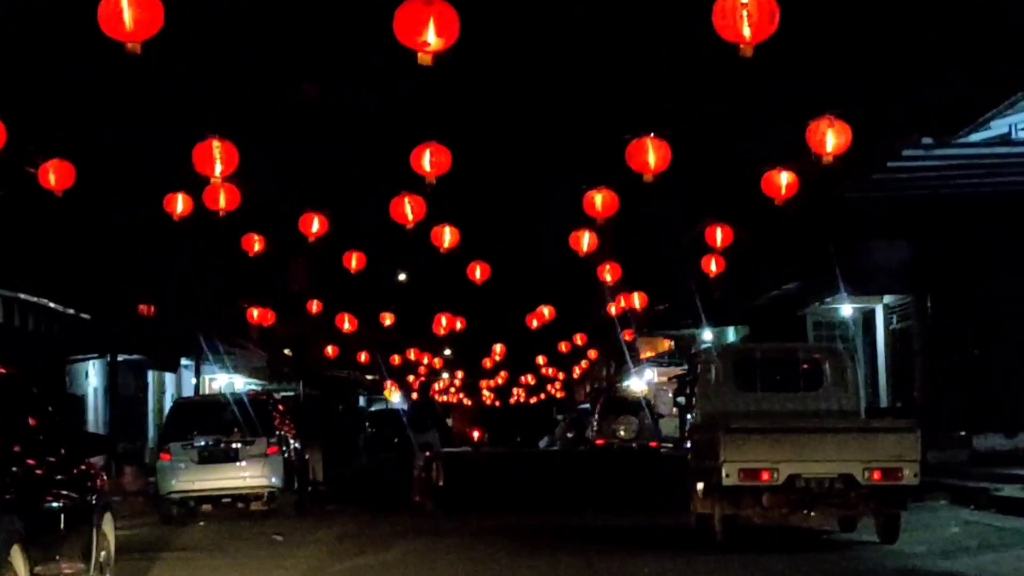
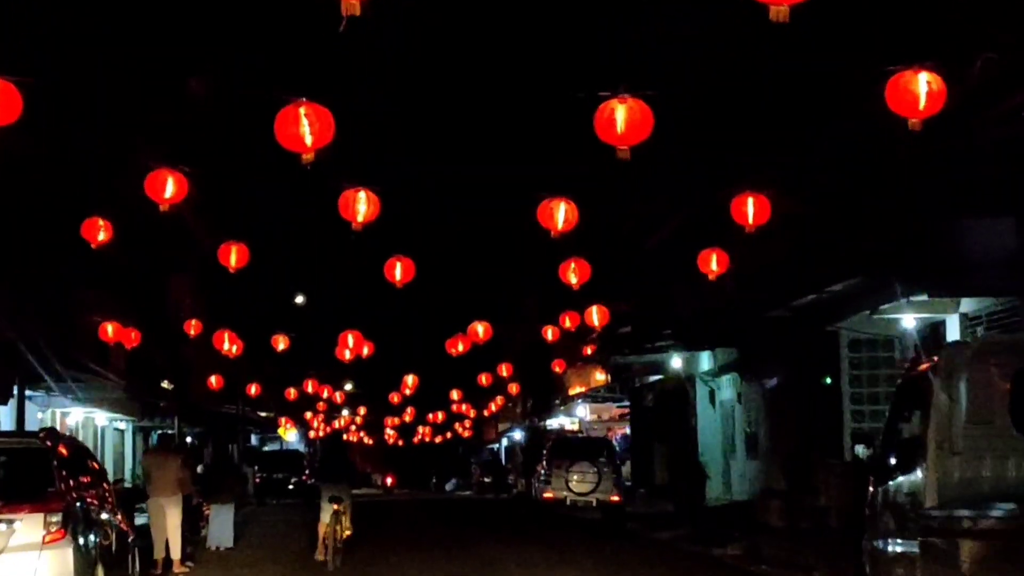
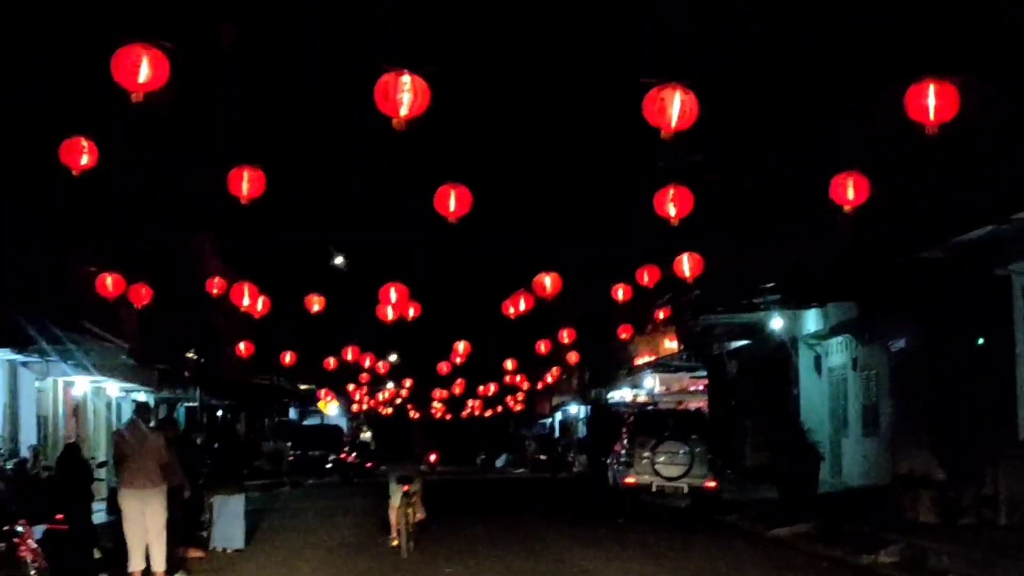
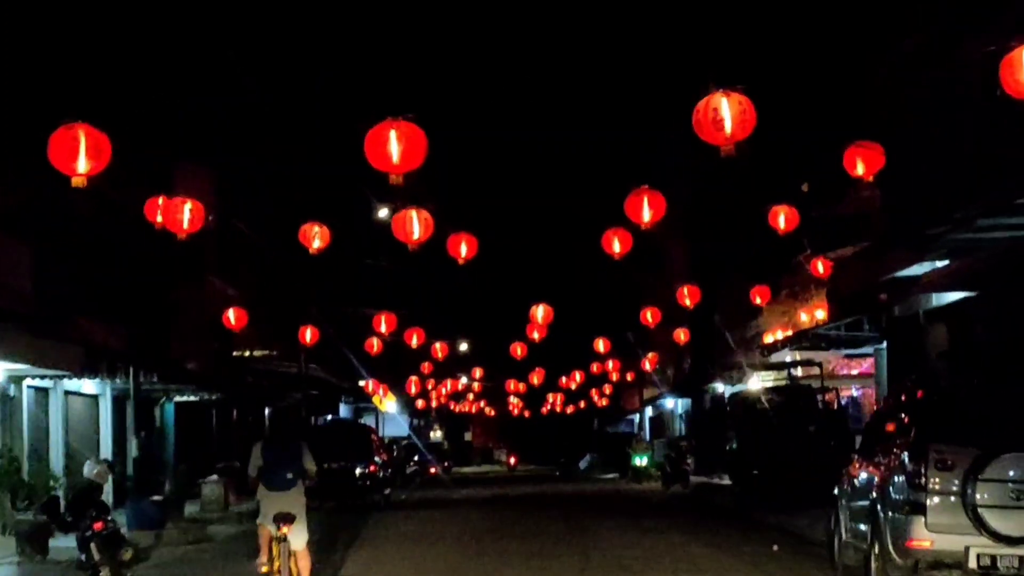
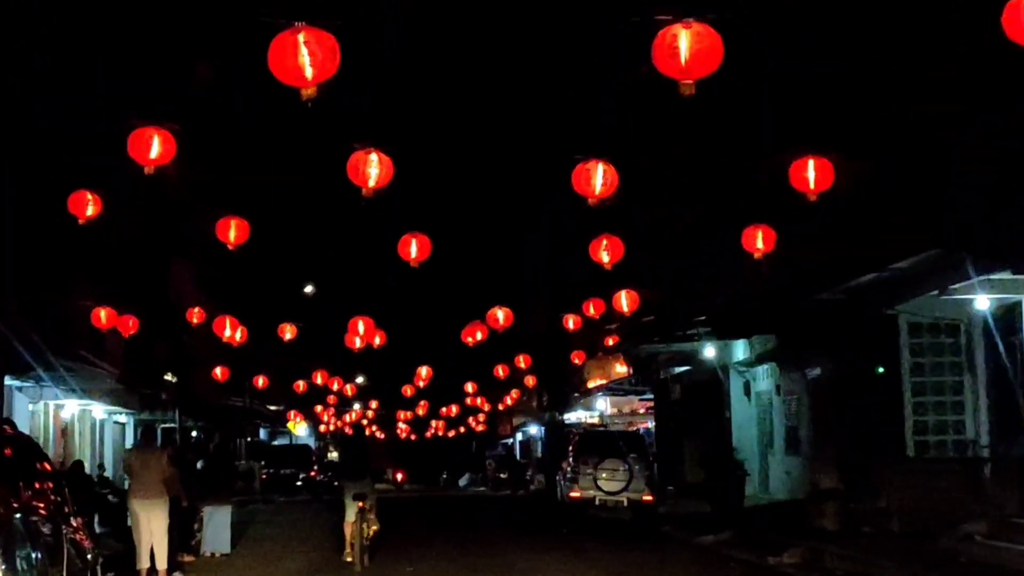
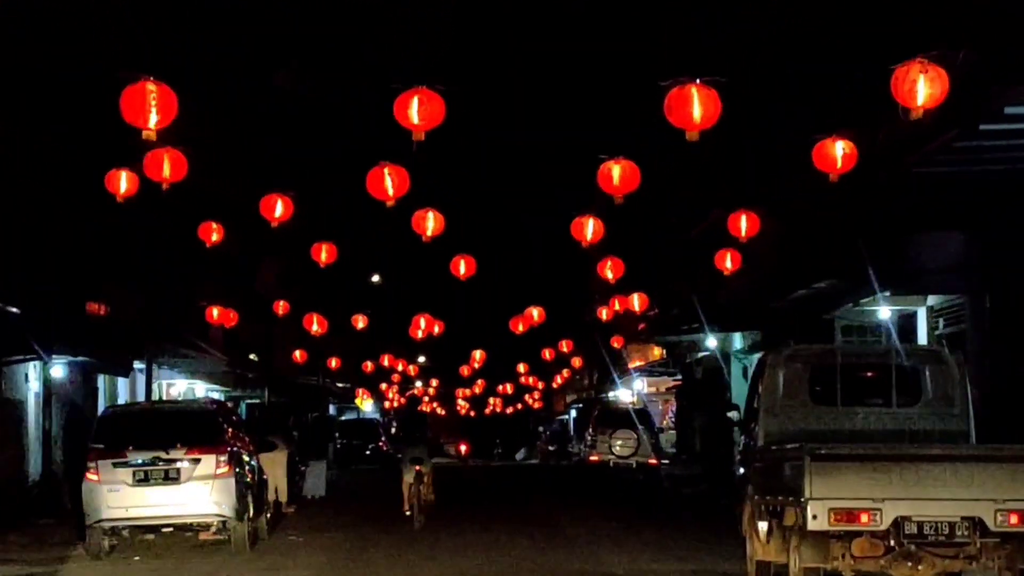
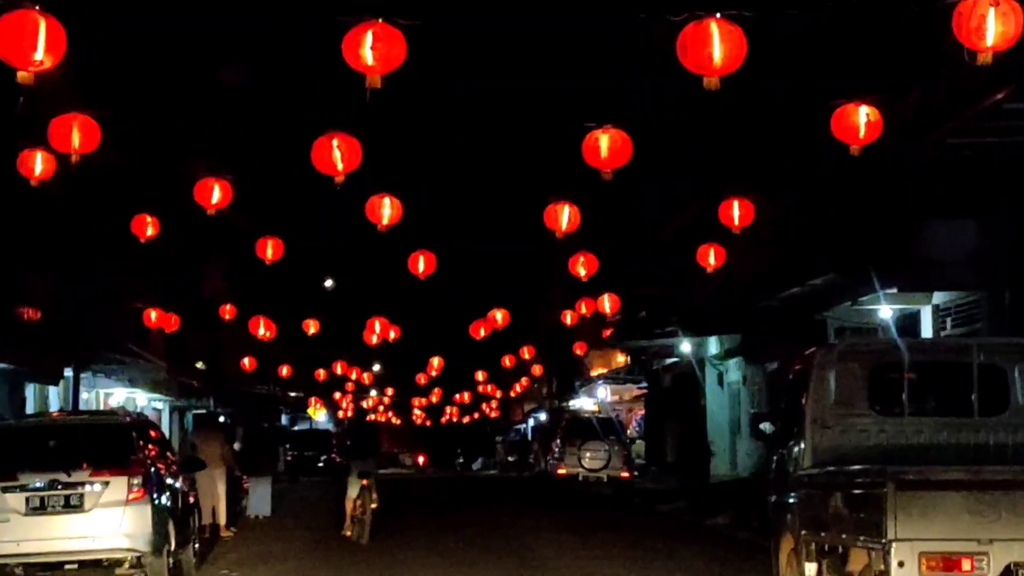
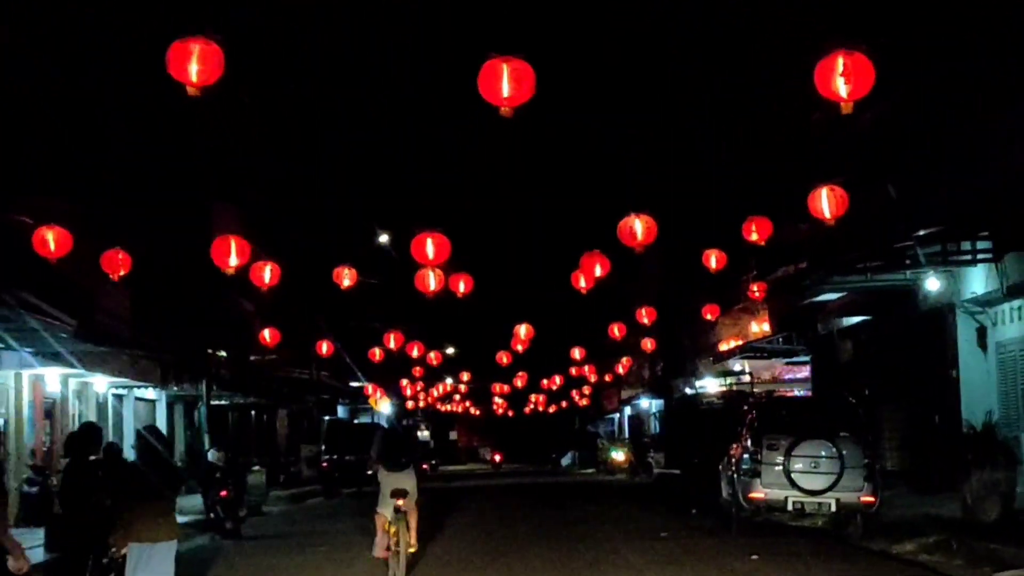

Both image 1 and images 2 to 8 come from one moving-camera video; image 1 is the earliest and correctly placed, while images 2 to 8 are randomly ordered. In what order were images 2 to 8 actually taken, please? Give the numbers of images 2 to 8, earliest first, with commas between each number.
6, 7, 2, 5, 3, 8, 4
